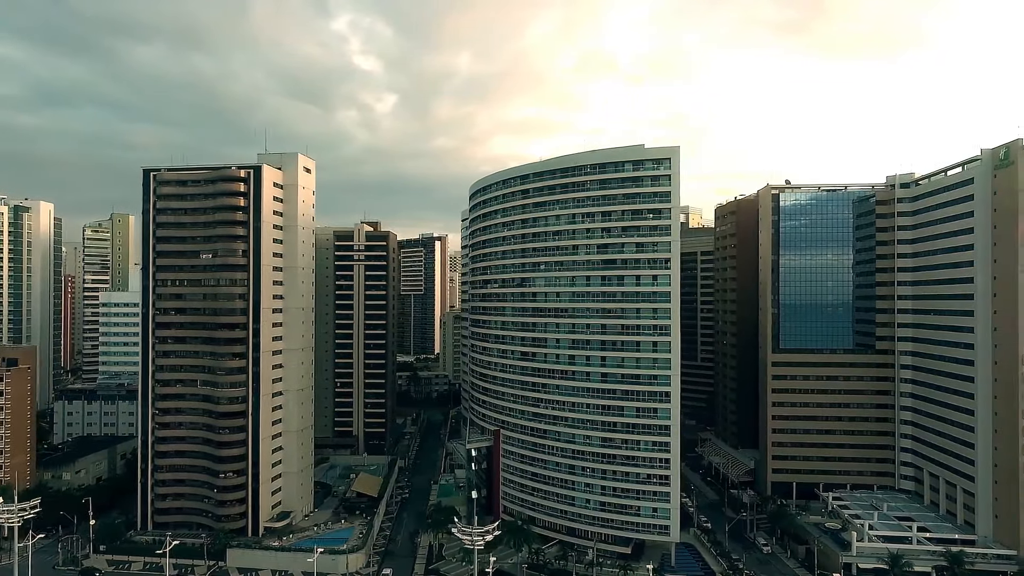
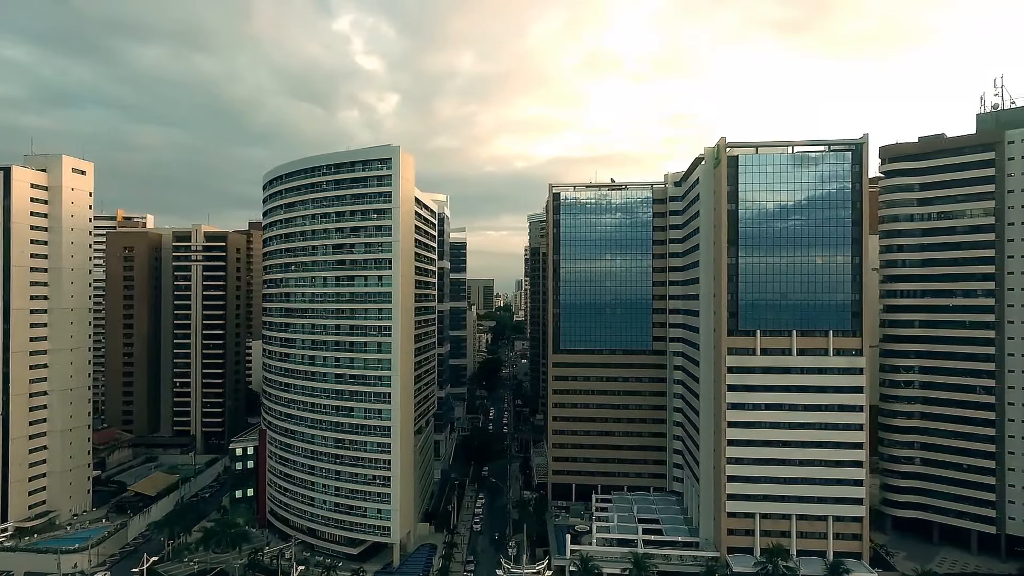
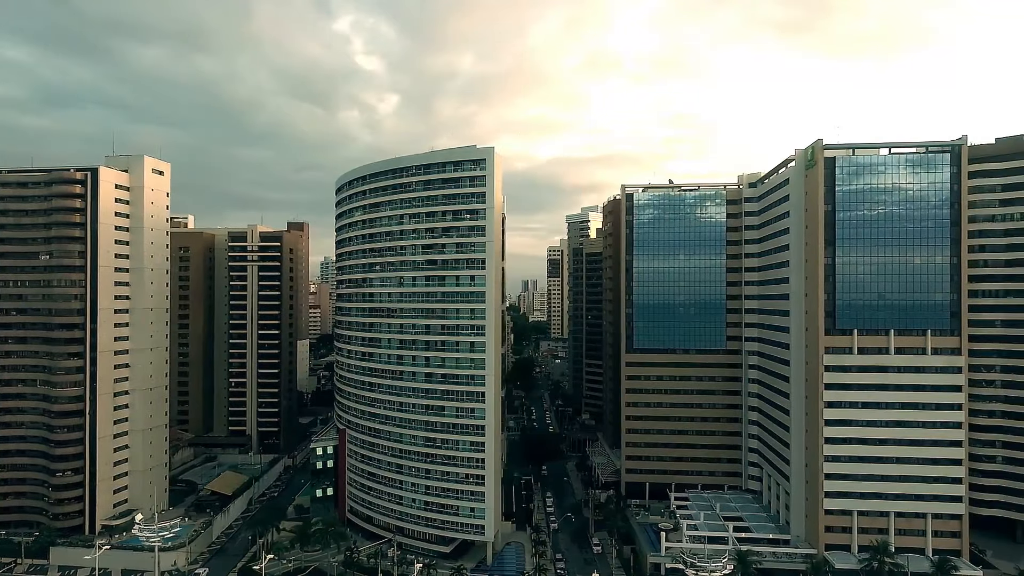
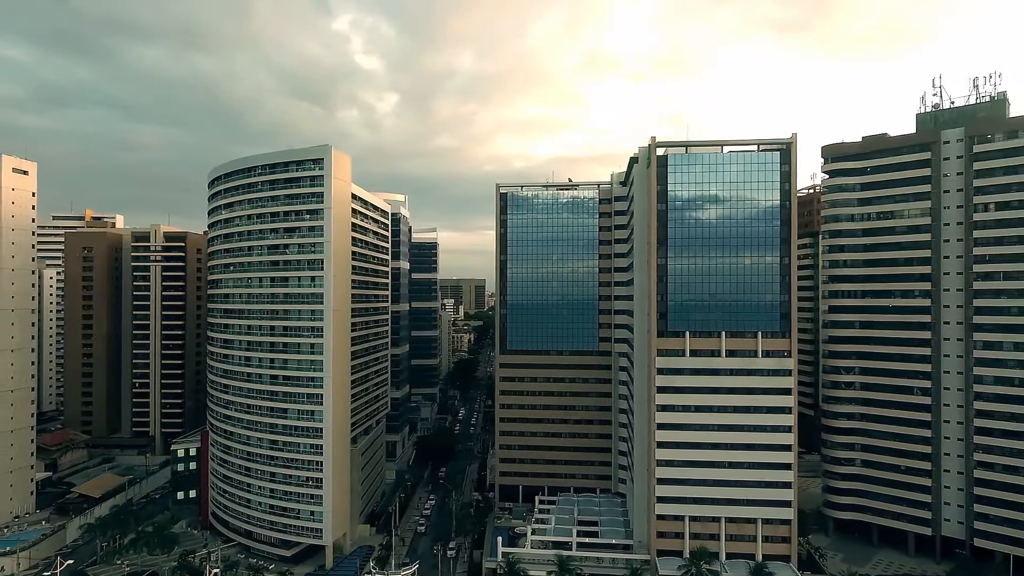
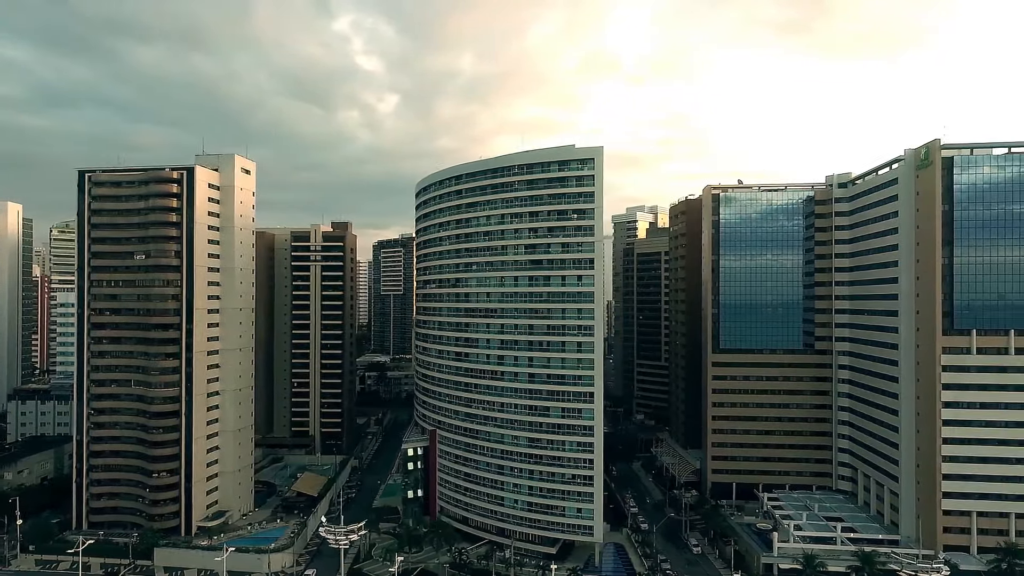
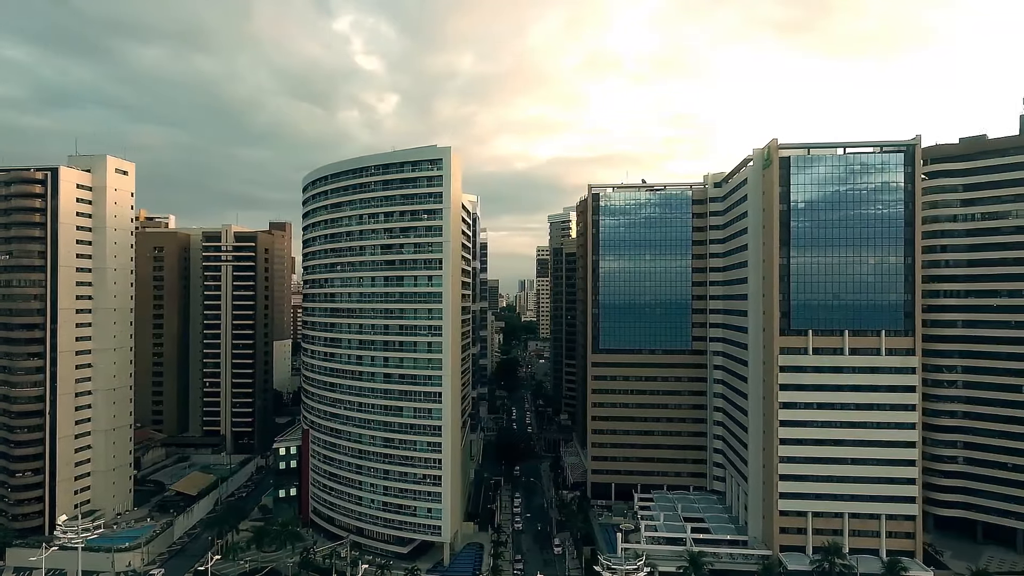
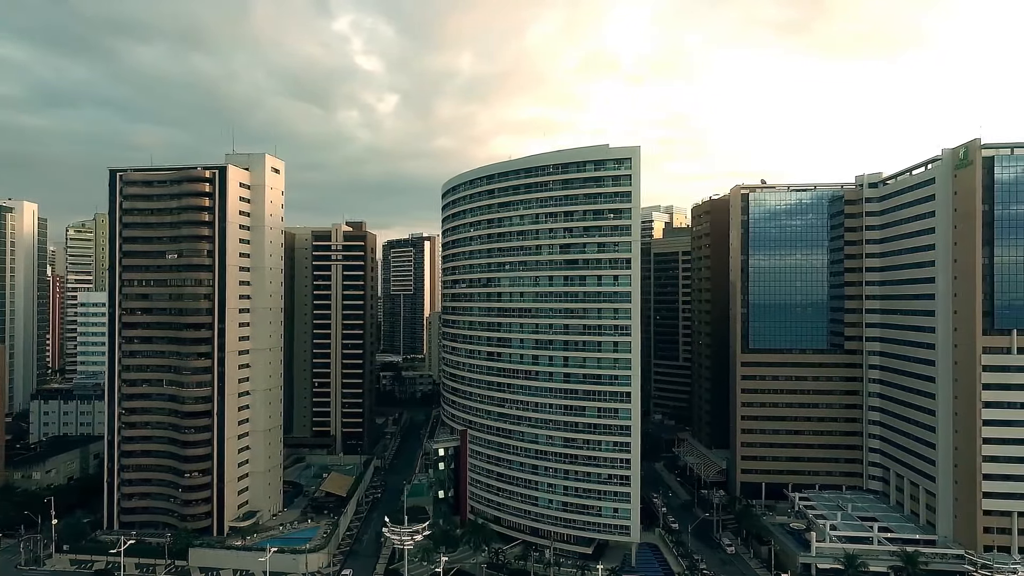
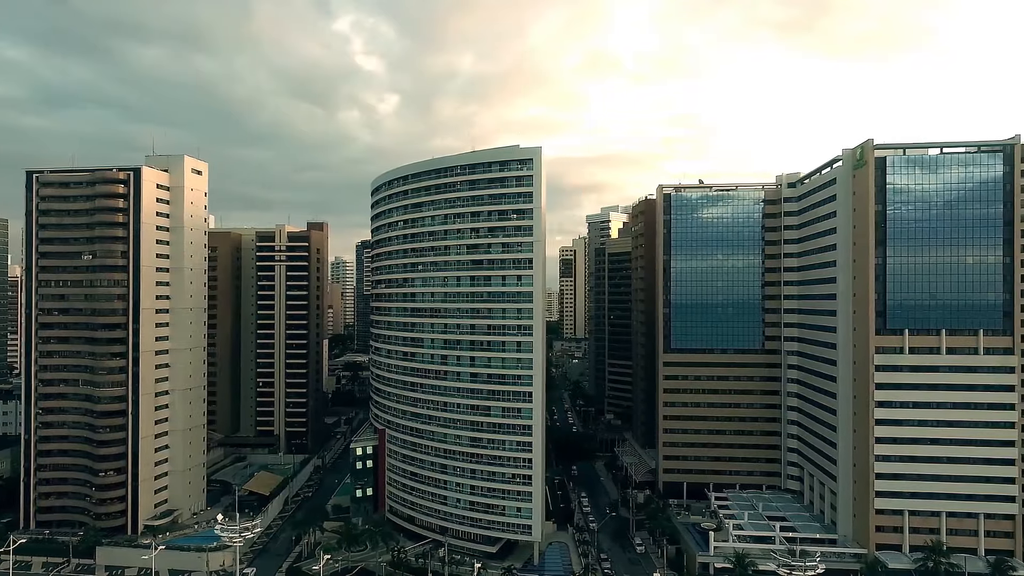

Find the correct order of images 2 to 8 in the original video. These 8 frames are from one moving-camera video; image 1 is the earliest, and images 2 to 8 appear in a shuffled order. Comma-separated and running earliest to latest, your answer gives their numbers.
7, 5, 8, 3, 6, 2, 4
